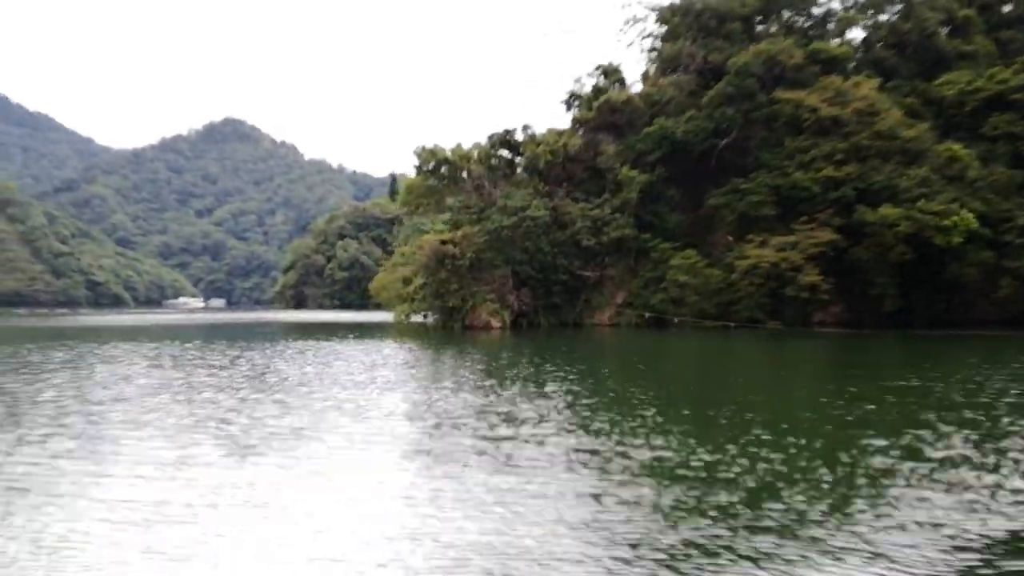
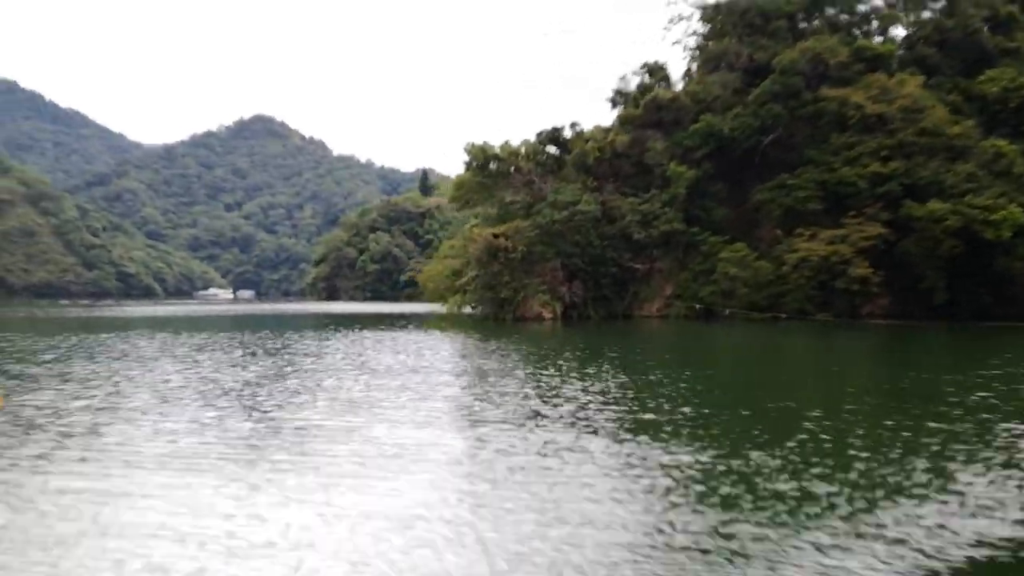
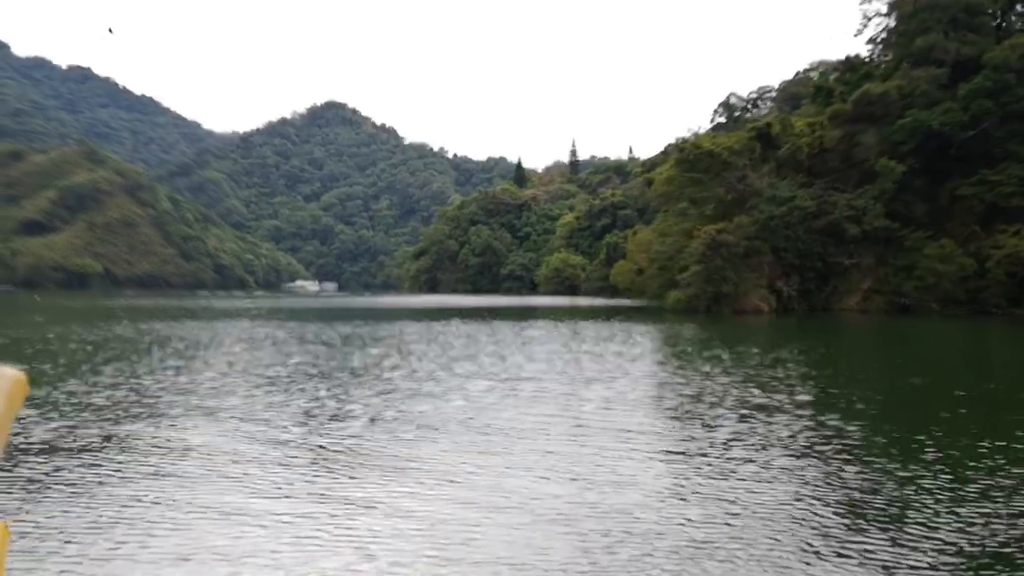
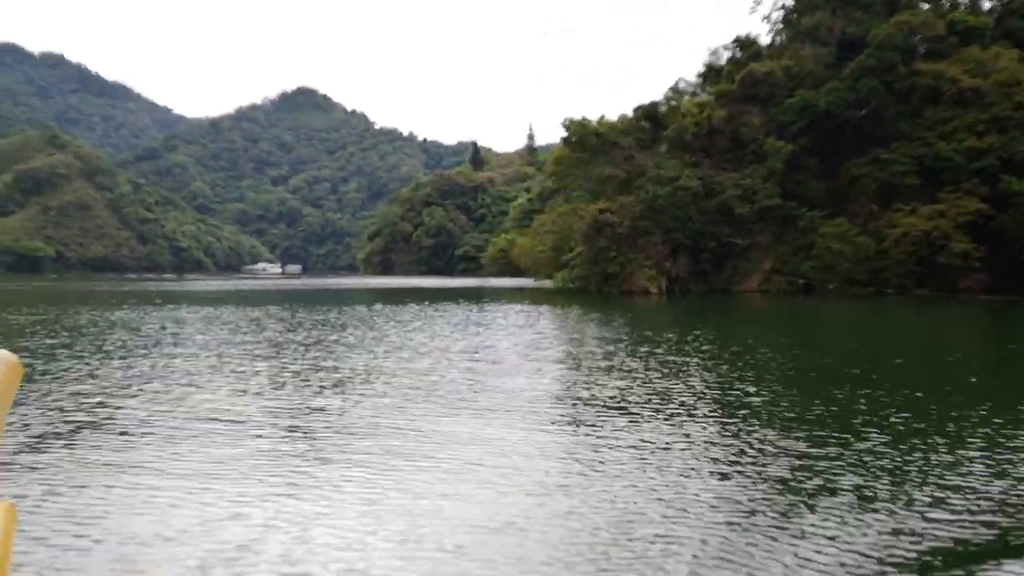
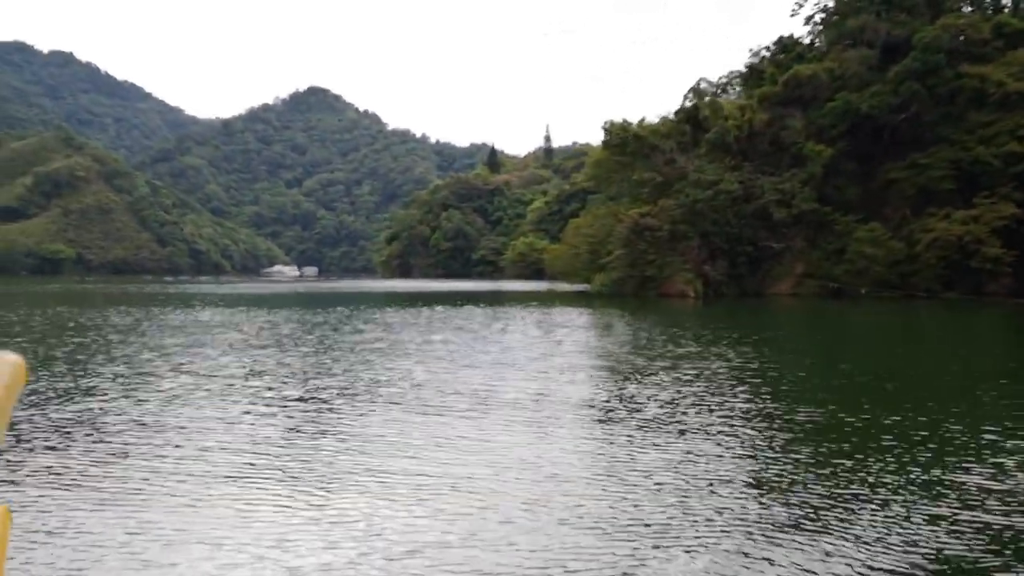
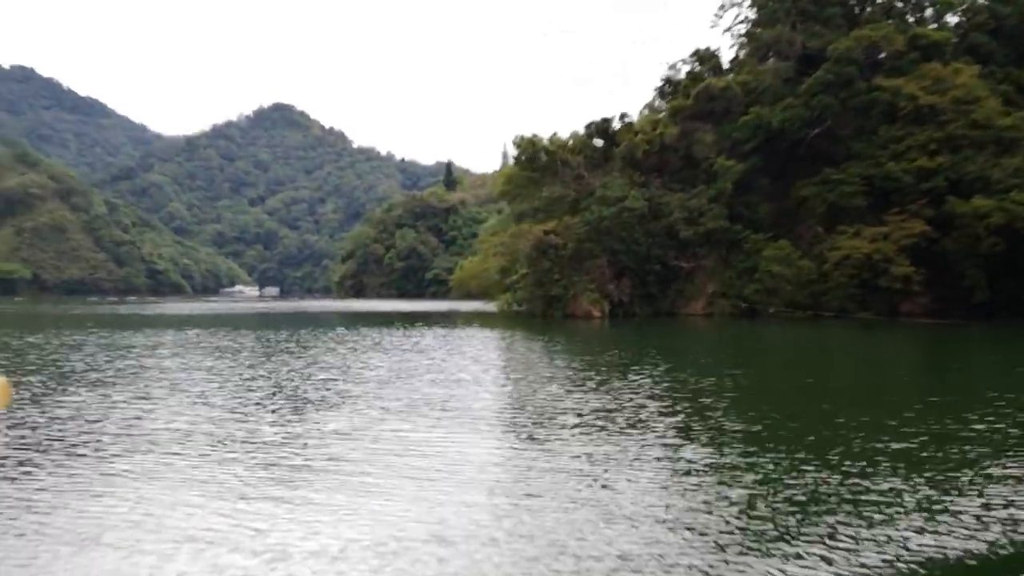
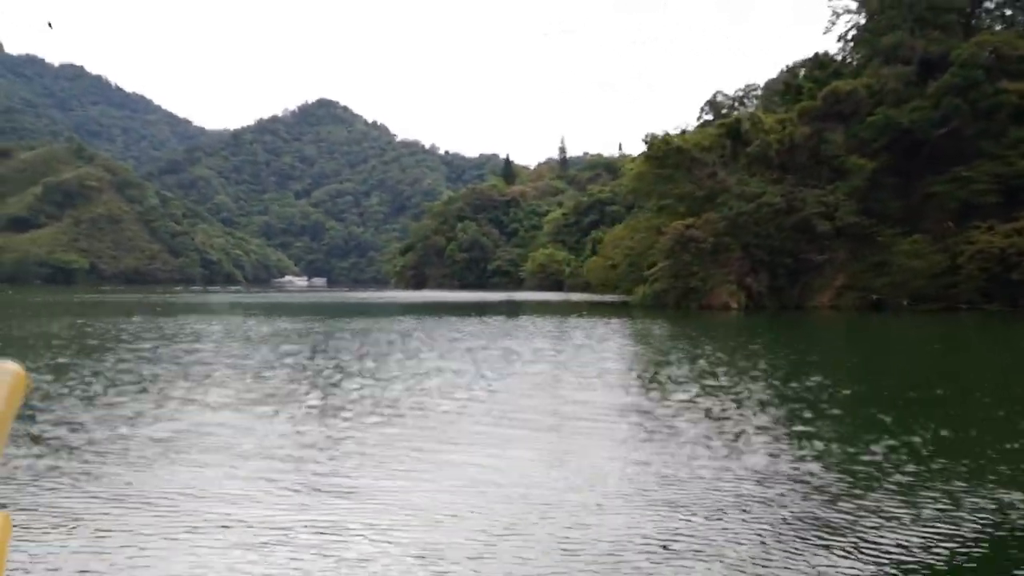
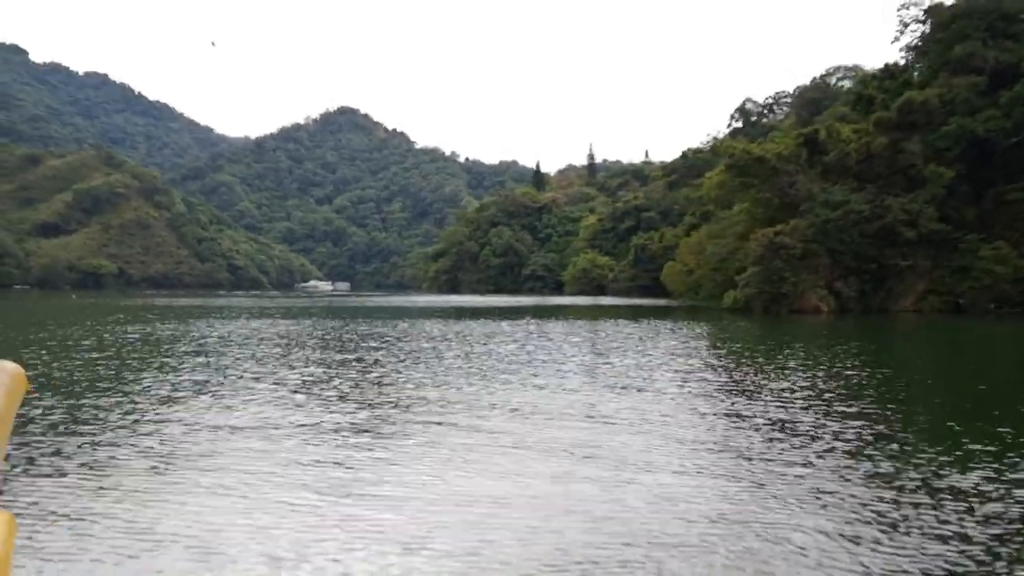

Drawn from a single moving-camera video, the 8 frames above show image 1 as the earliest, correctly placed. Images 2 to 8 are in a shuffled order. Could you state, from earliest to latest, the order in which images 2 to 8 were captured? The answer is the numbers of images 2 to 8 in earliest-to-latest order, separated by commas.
2, 6, 4, 5, 7, 3, 8
